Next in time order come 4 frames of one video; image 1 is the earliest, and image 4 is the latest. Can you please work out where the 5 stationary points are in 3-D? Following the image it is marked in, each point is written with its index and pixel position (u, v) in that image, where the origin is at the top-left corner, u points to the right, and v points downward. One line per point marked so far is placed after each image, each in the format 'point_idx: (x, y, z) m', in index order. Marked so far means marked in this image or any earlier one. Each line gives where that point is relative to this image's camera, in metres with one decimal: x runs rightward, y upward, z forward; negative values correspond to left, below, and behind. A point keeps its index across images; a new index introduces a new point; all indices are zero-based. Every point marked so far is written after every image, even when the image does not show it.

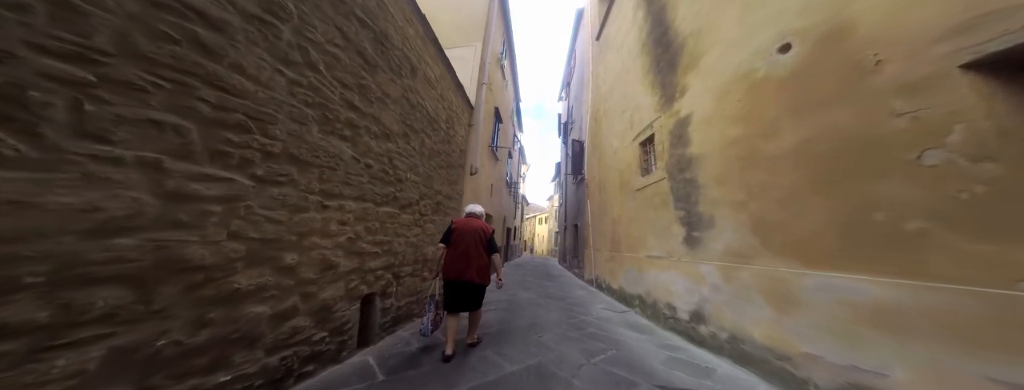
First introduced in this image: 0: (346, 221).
0: (-1.5, -0.2, +2.2) m
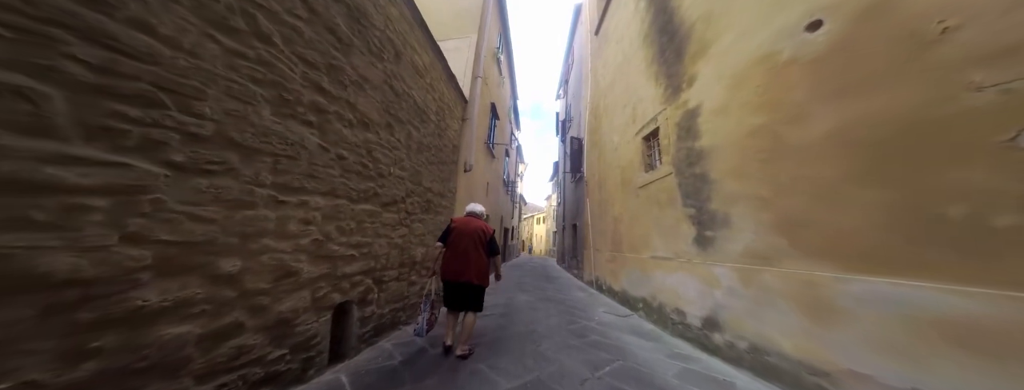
0: (-1.6, -0.2, +1.9) m
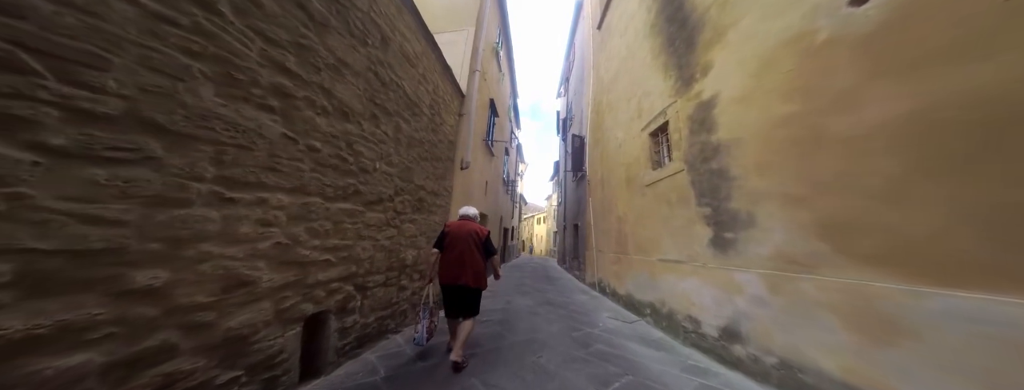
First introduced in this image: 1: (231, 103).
0: (-1.6, -0.2, +1.6) m
1: (-1.6, +0.5, +1.4) m
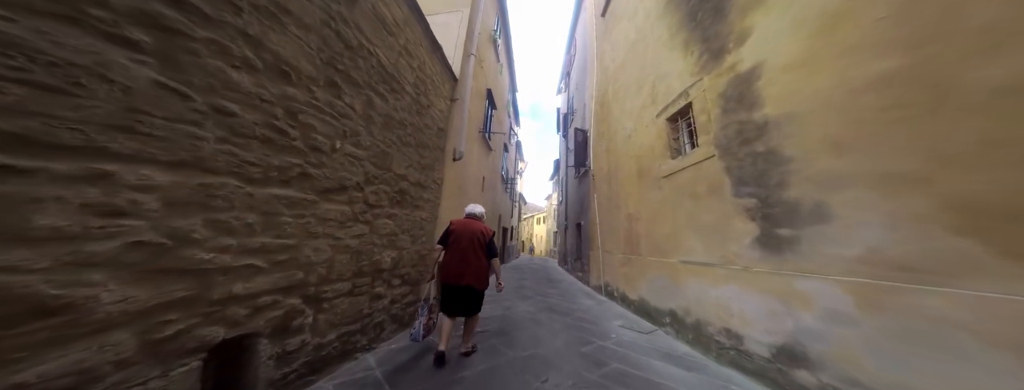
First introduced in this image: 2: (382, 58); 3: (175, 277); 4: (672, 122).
0: (-1.7, -0.1, +1.0) m
1: (-1.7, +0.7, +0.8) m
2: (-1.6, +1.7, +3.0) m
3: (-1.7, -0.4, +1.2) m
4: (+2.8, +1.3, +4.3) m
